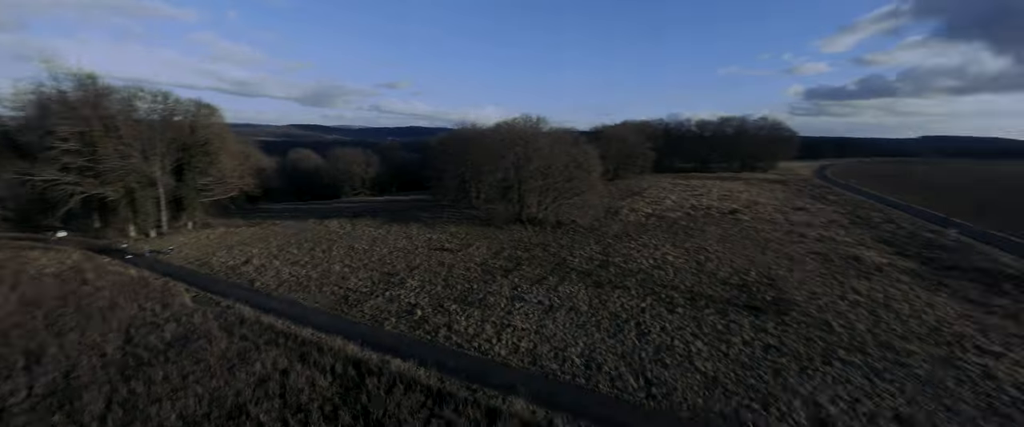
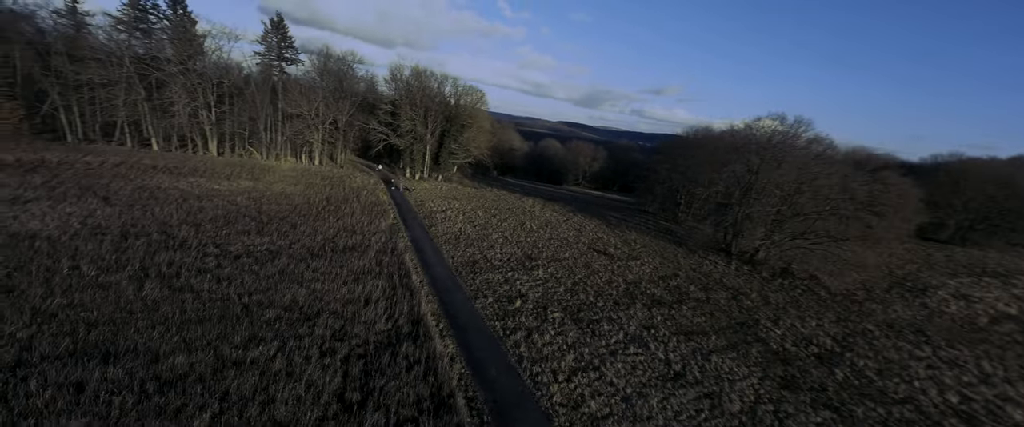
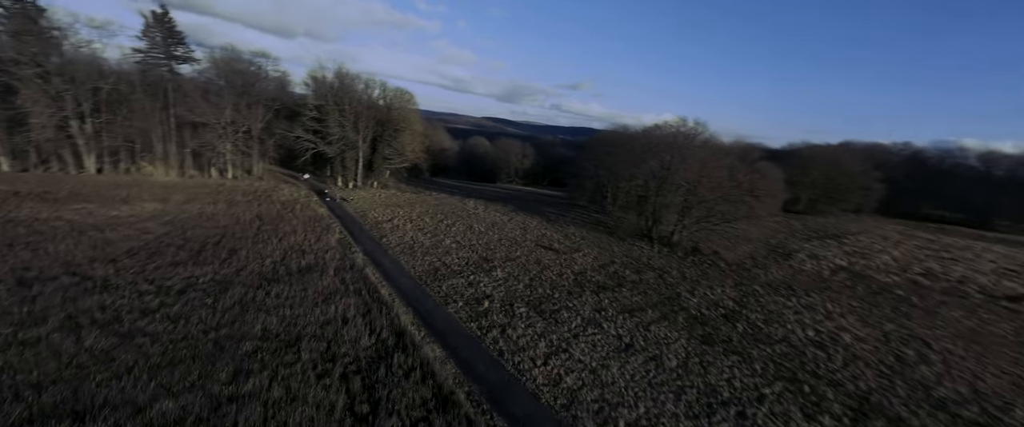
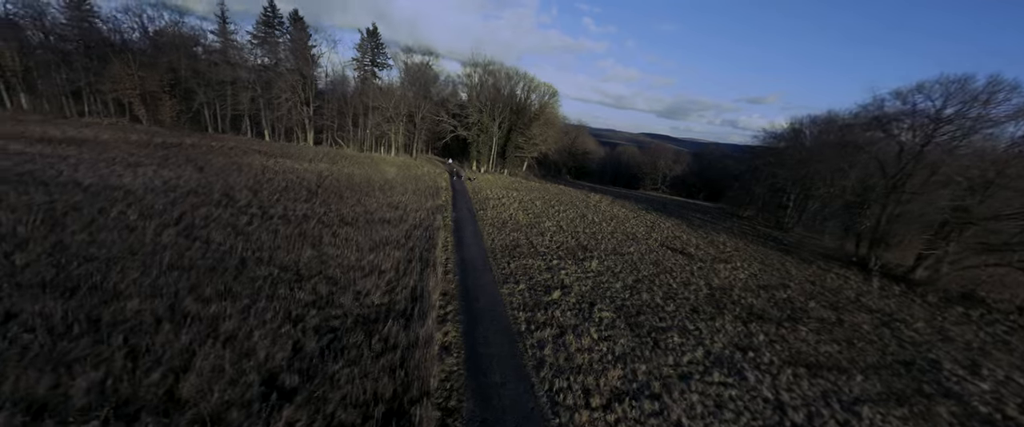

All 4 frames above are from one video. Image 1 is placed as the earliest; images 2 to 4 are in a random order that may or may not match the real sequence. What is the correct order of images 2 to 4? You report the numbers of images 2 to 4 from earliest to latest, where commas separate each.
3, 2, 4
